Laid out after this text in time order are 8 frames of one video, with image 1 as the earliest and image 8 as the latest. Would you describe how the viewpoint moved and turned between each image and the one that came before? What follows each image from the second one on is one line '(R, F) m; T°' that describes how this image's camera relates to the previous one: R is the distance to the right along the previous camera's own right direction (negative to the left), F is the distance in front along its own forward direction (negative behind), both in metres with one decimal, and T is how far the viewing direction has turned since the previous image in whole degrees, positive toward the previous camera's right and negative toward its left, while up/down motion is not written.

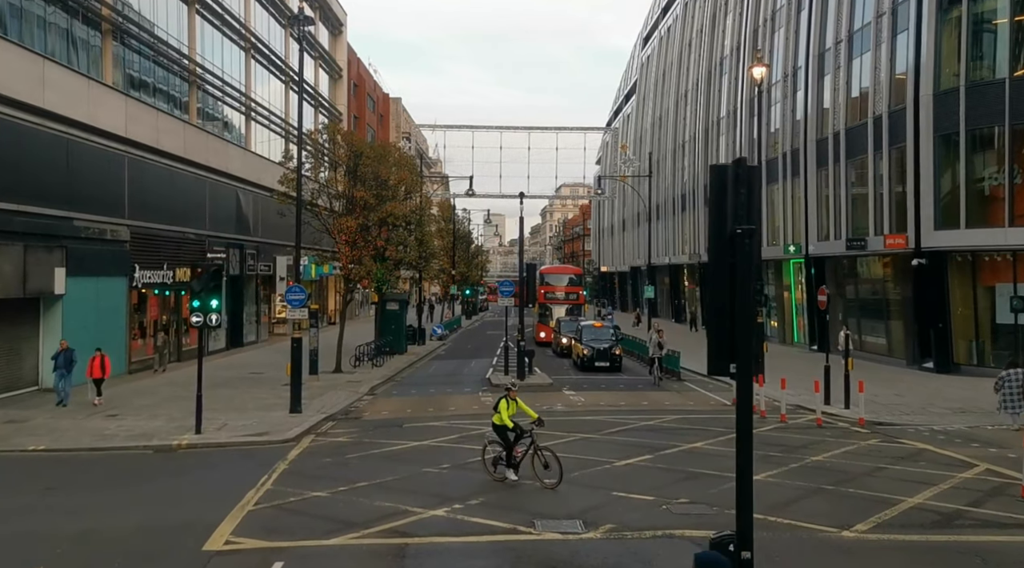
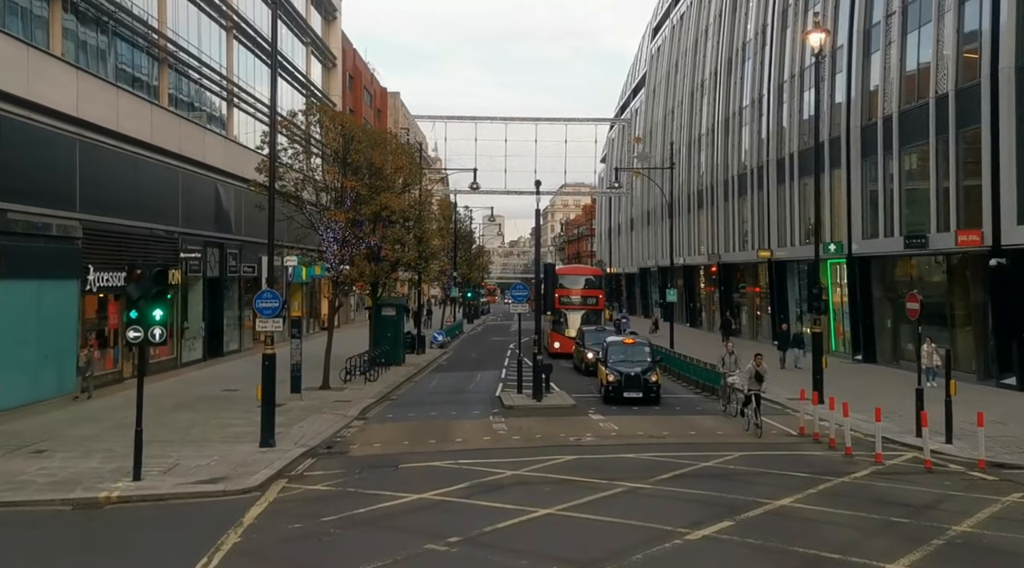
(-0.4, +3.8) m; 0°
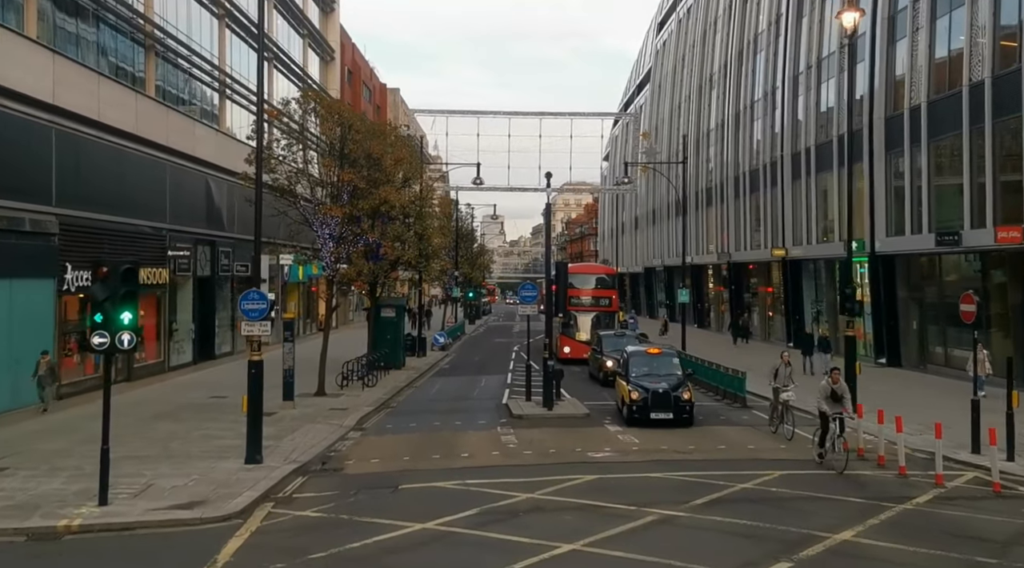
(-0.2, +1.6) m; 0°
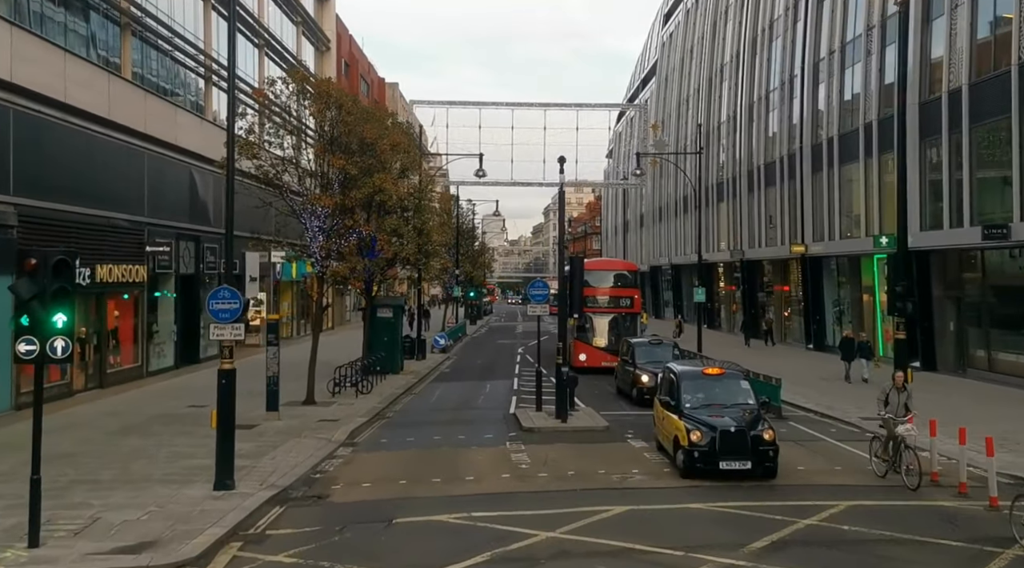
(-0.2, +2.2) m; 0°
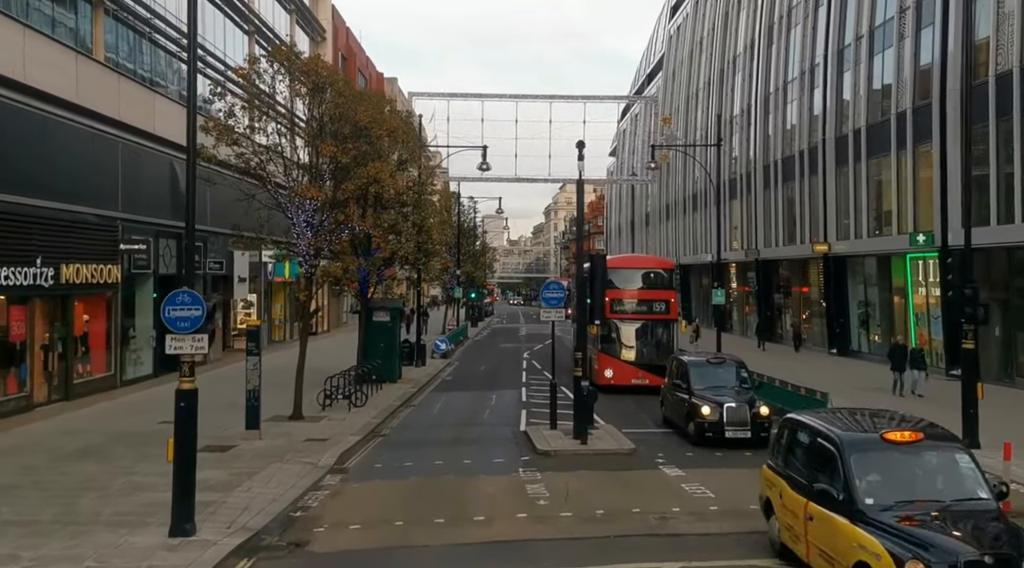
(-0.3, +2.3) m; 0°
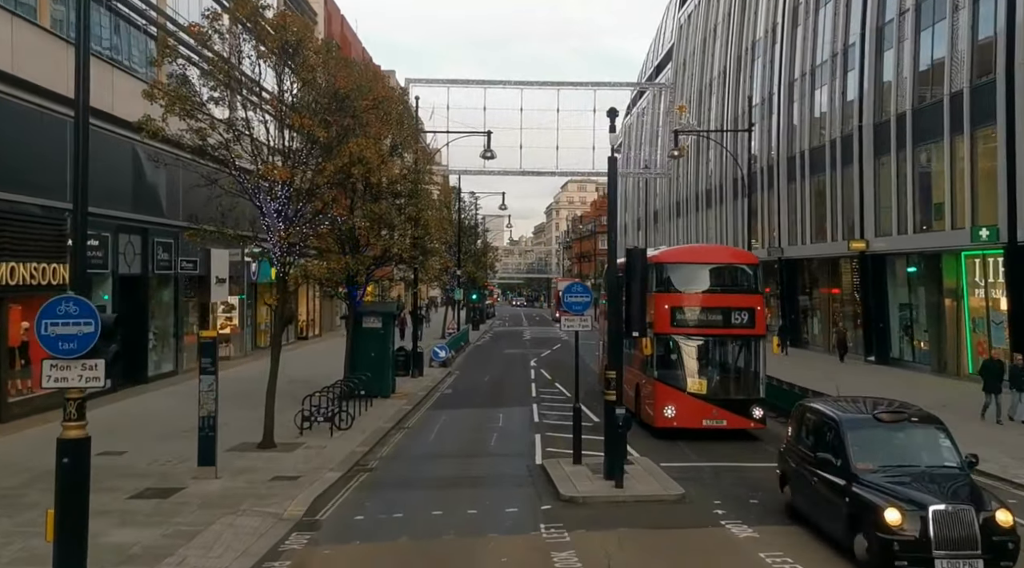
(-0.3, +3.4) m; 0°
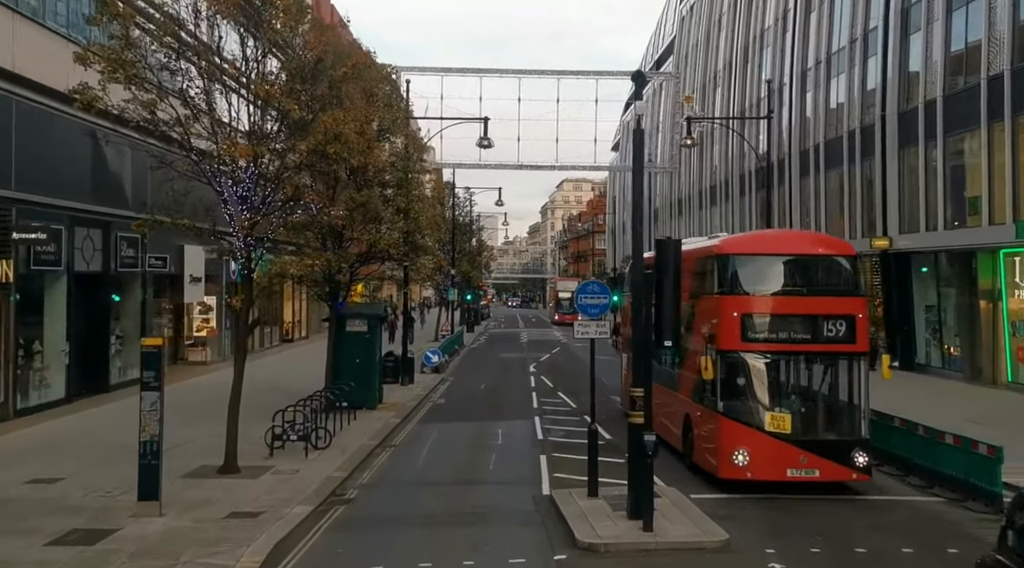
(-0.1, +2.4) m; 0°
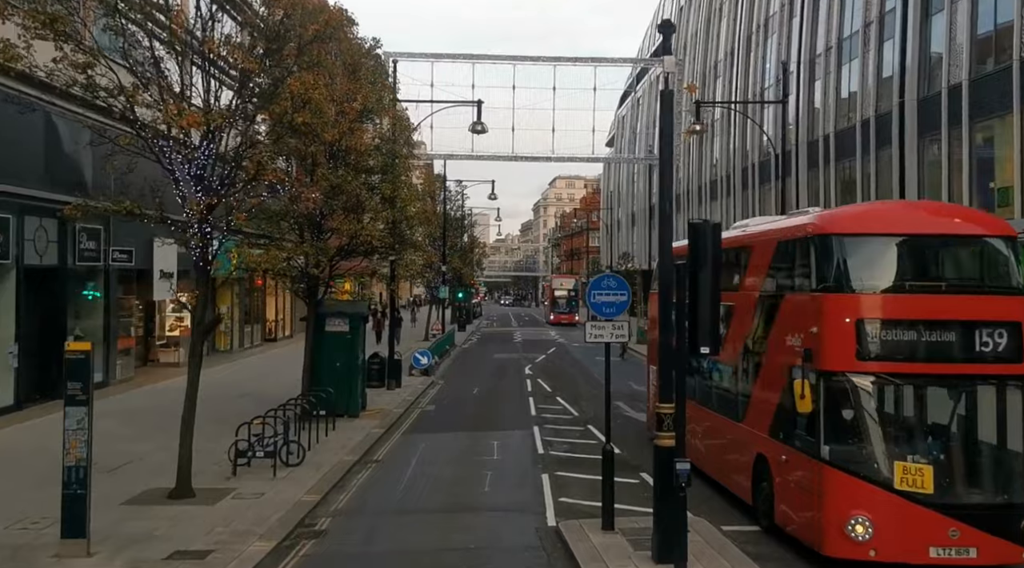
(-0.1, +2.0) m; +1°
